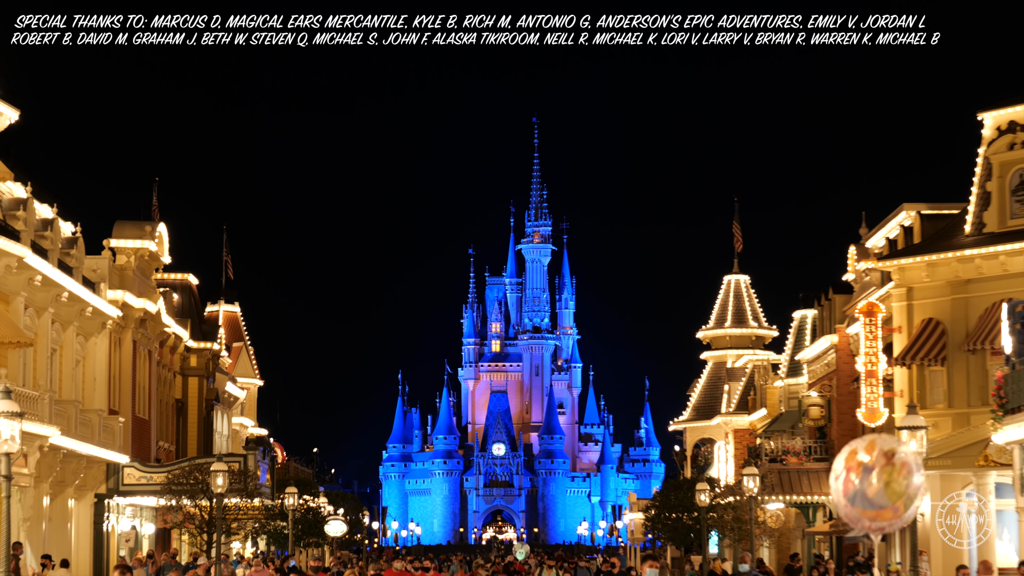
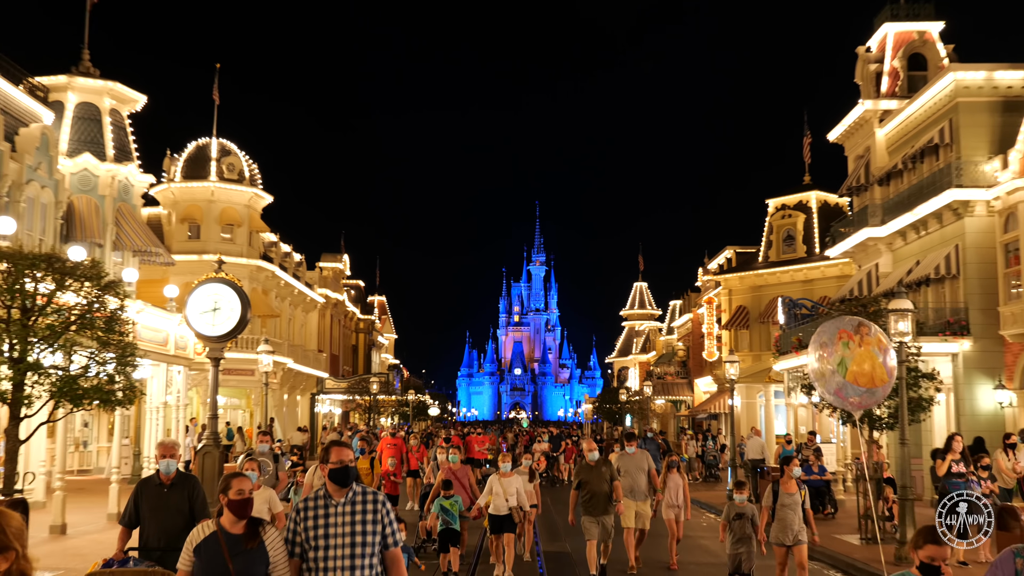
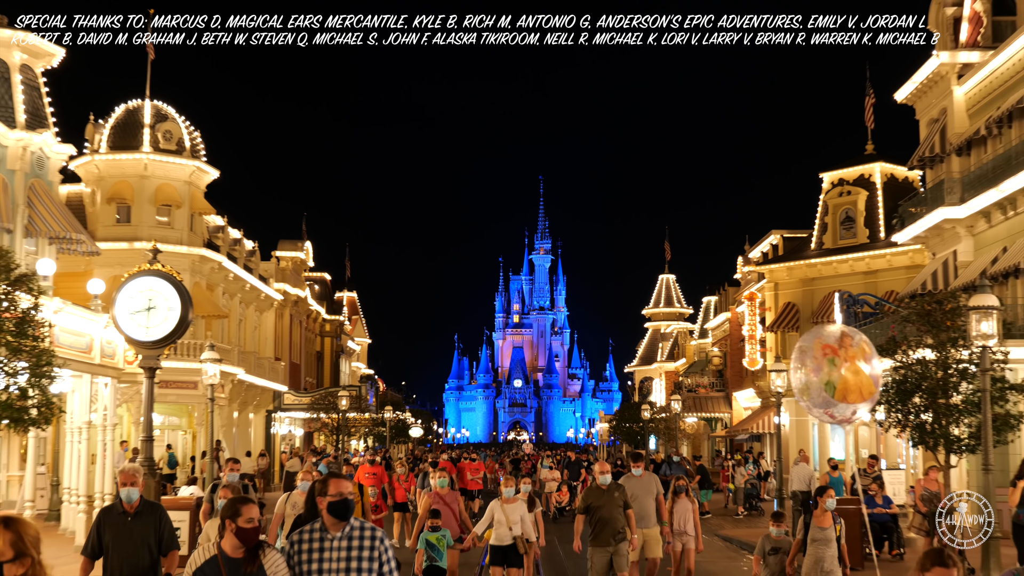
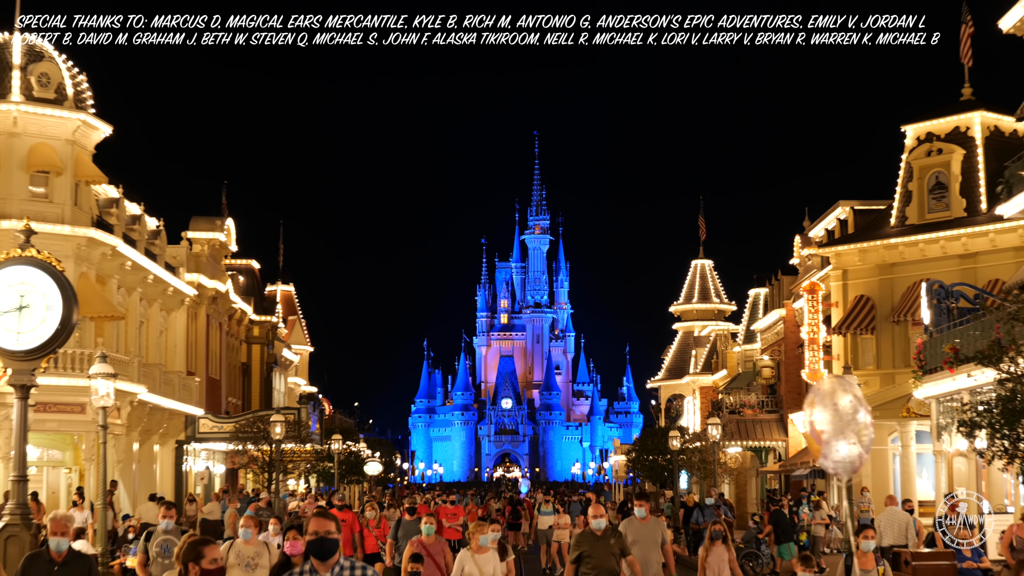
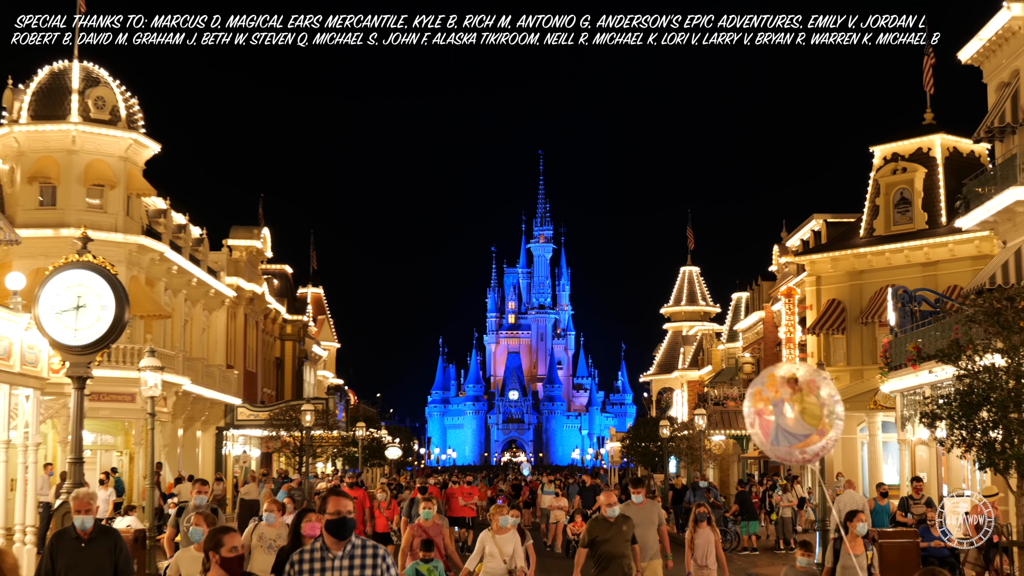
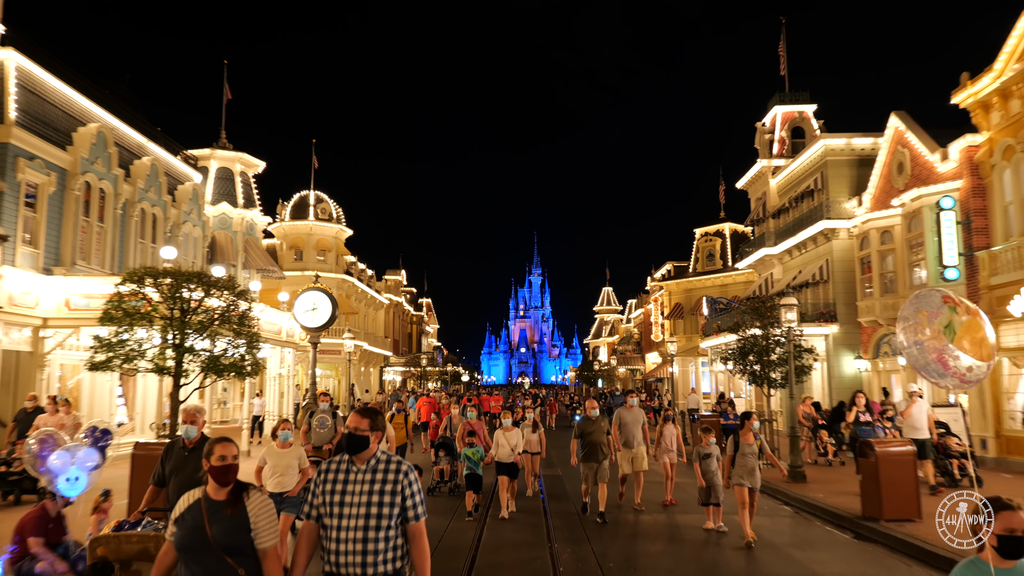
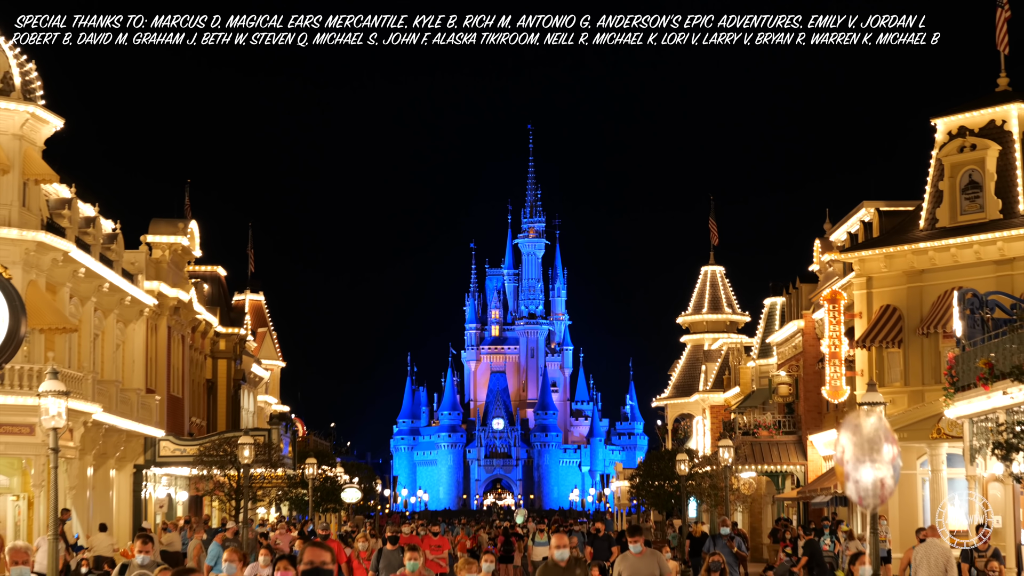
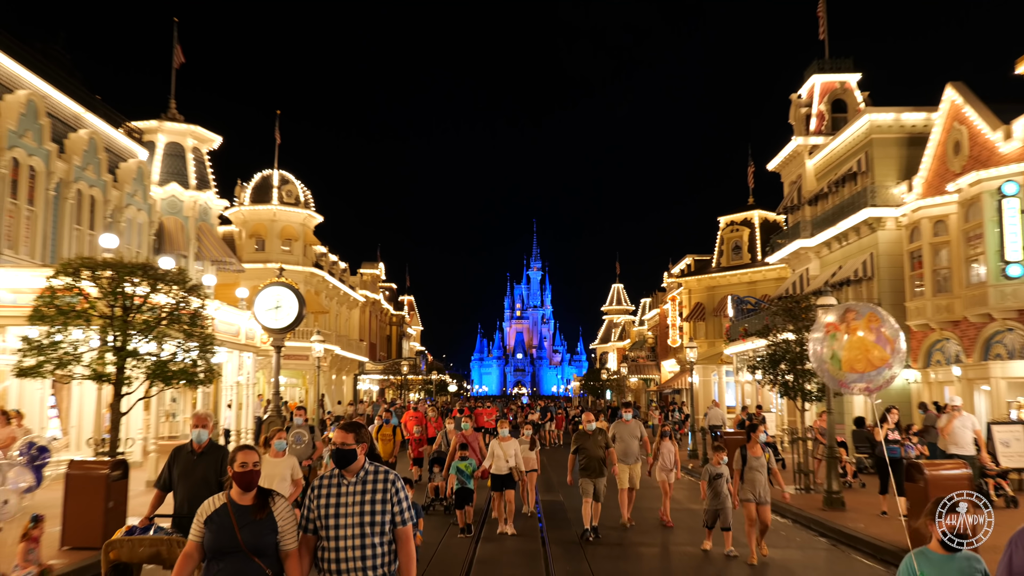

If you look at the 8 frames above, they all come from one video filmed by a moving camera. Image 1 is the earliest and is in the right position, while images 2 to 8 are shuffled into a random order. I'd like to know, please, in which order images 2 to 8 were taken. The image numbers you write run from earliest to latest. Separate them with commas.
7, 4, 5, 3, 2, 8, 6
